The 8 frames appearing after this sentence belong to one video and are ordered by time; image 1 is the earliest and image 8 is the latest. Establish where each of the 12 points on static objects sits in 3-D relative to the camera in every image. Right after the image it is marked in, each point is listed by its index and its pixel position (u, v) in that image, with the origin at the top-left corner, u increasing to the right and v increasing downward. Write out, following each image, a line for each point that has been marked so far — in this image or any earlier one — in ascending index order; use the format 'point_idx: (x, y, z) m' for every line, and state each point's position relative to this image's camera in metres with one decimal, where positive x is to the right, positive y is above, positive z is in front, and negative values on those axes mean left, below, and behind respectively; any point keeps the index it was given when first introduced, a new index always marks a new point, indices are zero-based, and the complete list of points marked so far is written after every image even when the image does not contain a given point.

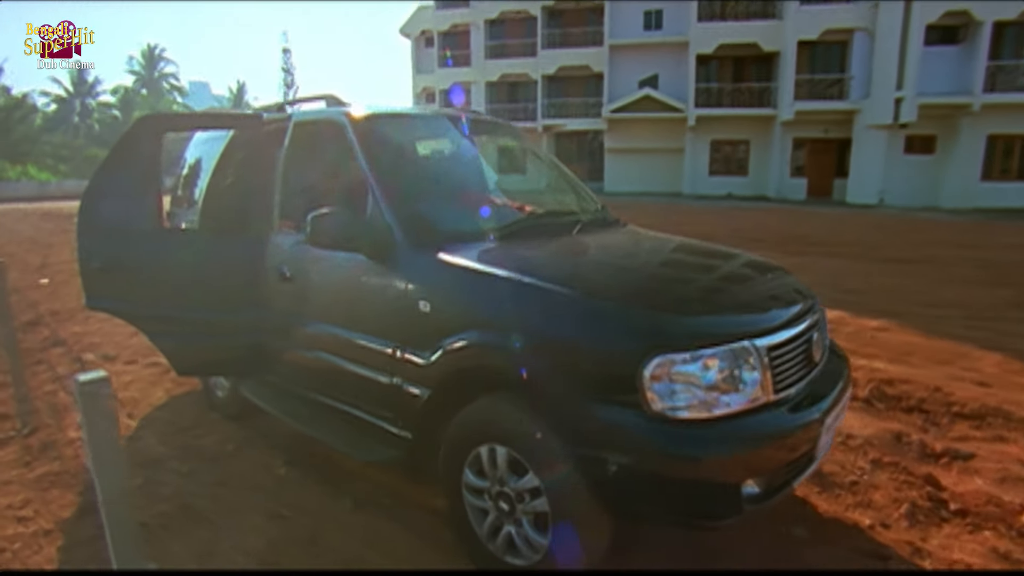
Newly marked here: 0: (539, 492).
0: (+0.1, -0.9, +2.8) m
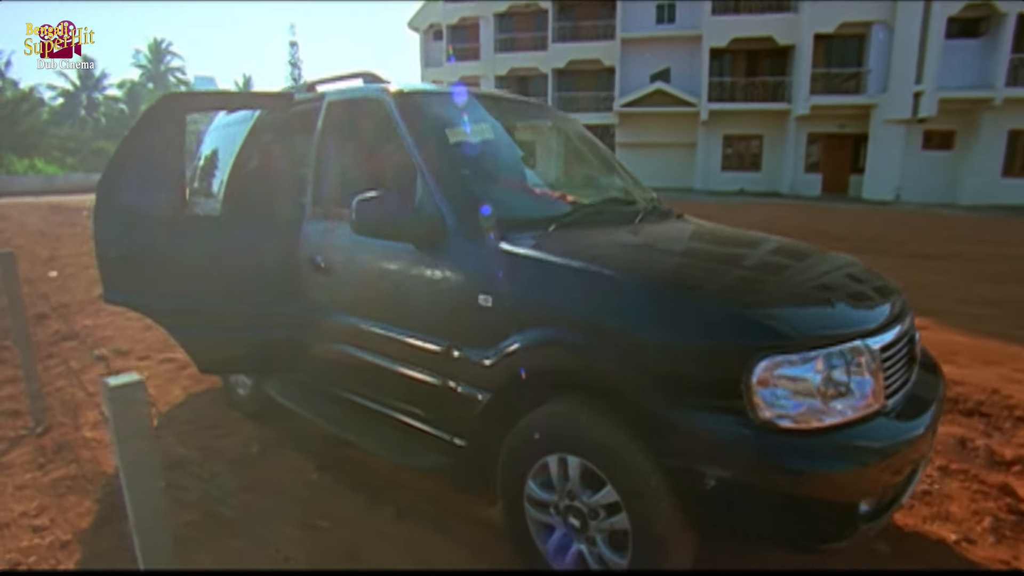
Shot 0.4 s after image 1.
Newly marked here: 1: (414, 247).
0: (+0.4, -0.9, +2.5) m
1: (-0.5, +0.2, +3.1) m
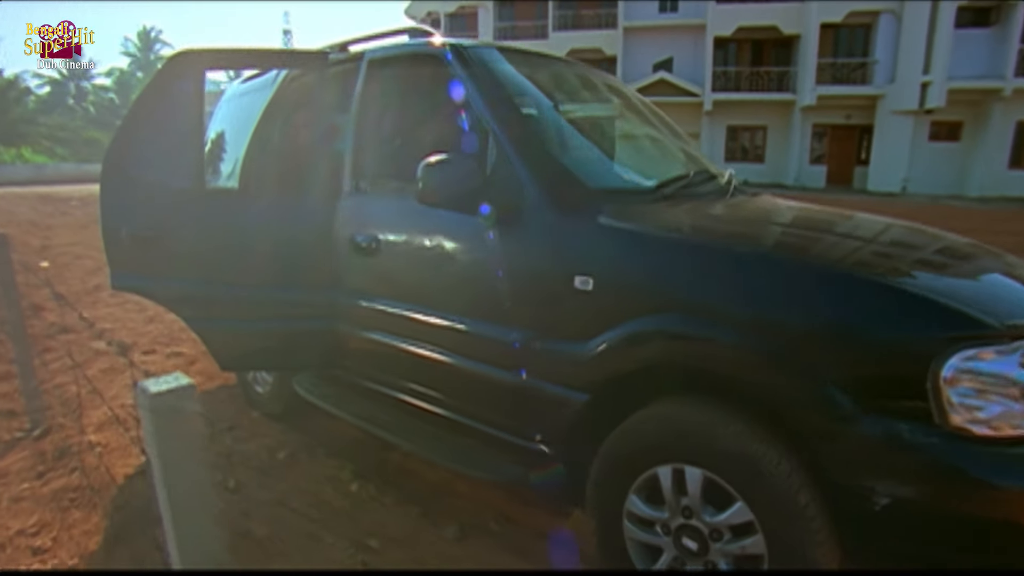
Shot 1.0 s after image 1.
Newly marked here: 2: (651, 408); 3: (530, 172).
0: (+0.8, -0.8, +2.1) m
1: (-0.1, +0.3, +2.6) m
2: (+0.5, -0.4, +2.3) m
3: (+0.1, +0.5, +2.6) m
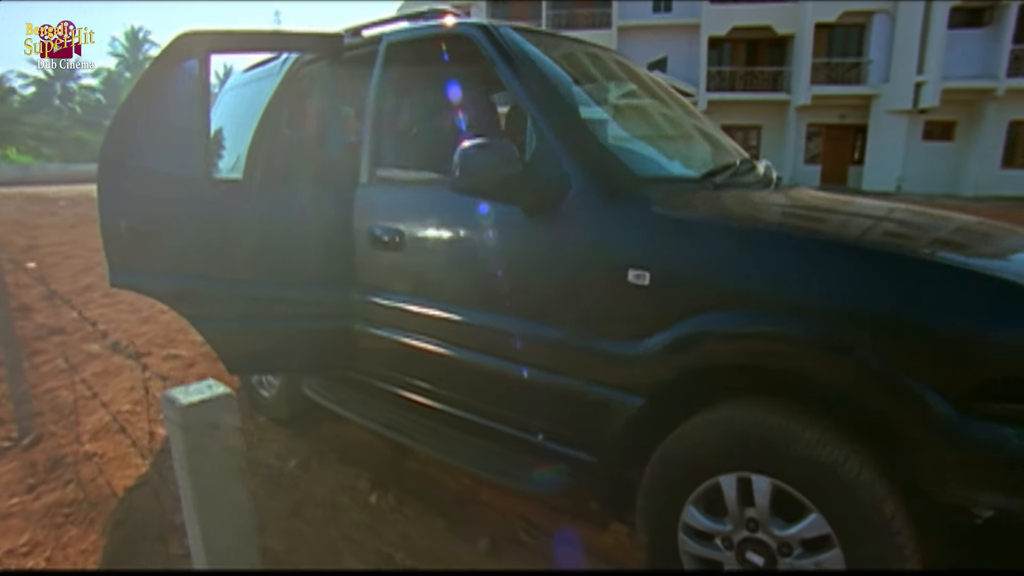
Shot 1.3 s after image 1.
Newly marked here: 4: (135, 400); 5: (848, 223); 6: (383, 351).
0: (+1.0, -0.8, +1.9) m
1: (0.0, +0.3, +2.5) m
2: (+0.7, -0.4, +2.1) m
3: (+0.2, +0.5, +2.4) m
4: (-2.6, -0.8, +4.4) m
5: (+1.2, +0.3, +2.3) m
6: (-0.6, -0.3, +3.1) m
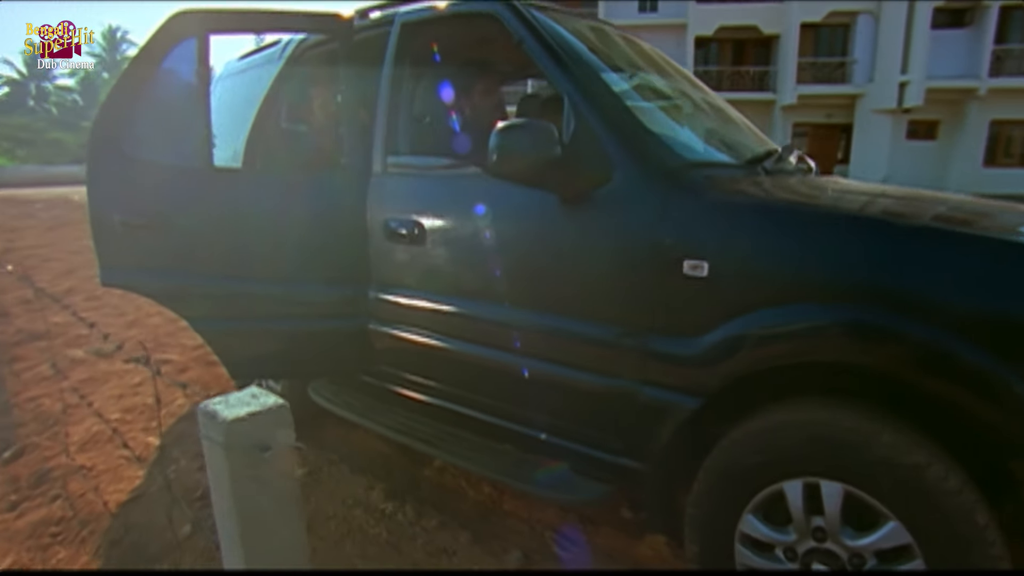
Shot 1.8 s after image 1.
0: (+1.1, -0.8, +1.8) m
1: (+0.2, +0.3, +2.3) m
2: (+0.8, -0.4, +2.0) m
3: (+0.4, +0.5, +2.2) m
4: (-2.6, -0.8, +4.1) m
5: (+1.4, +0.3, +2.1) m
6: (-0.5, -0.3, +2.9) m
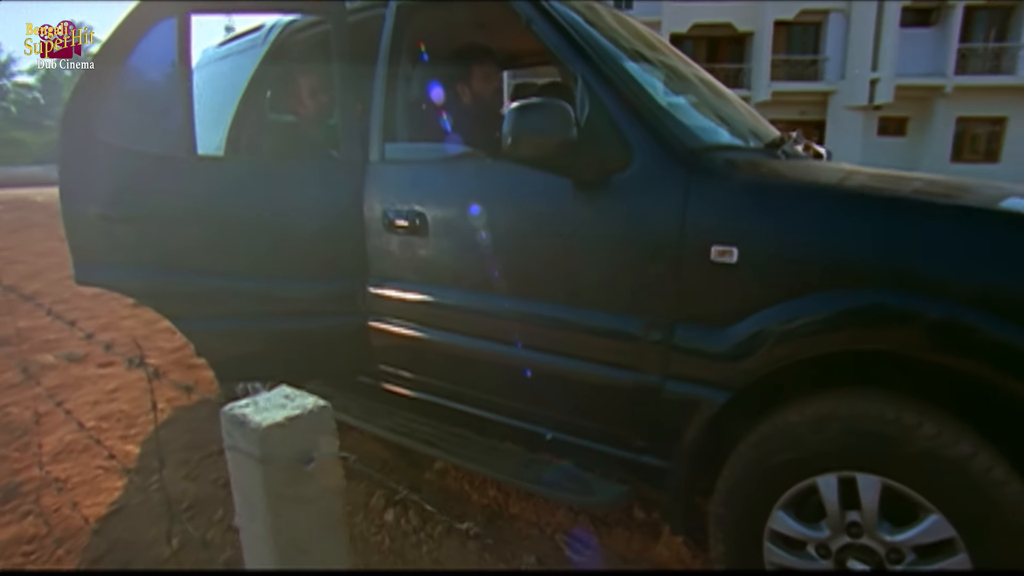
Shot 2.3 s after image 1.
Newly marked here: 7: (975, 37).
0: (+1.2, -0.7, +1.7) m
1: (+0.2, +0.4, +2.2) m
2: (+0.9, -0.3, +1.9) m
3: (+0.4, +0.6, +2.1) m
4: (-2.6, -0.8, +3.9) m
5: (+1.4, +0.3, +2.1) m
6: (-0.5, -0.3, +2.7) m
7: (+14.7, +8.0, +19.6) m
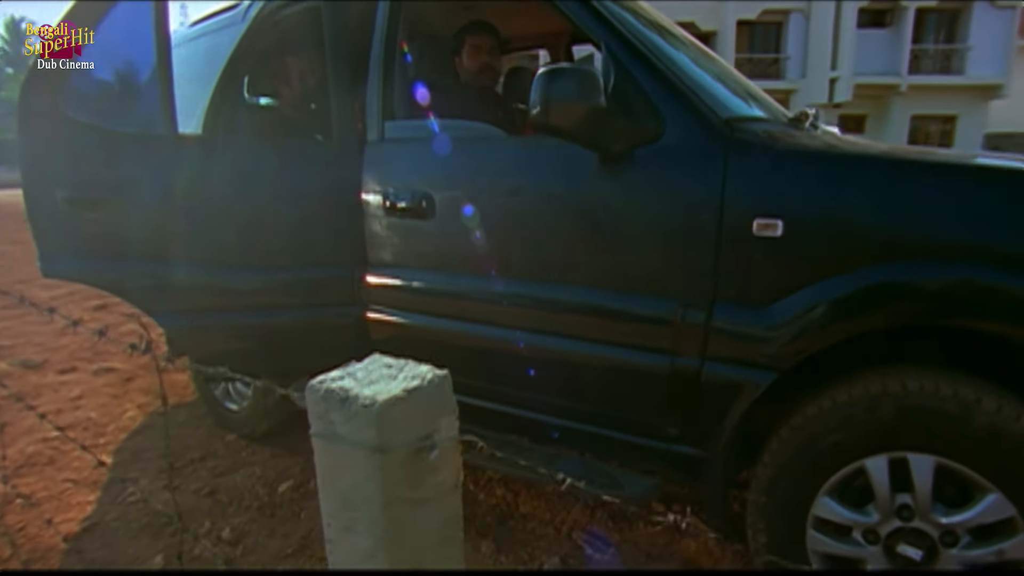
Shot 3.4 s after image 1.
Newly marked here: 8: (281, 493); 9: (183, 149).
0: (+1.3, -0.6, +1.6) m
1: (+0.3, +0.4, +2.0) m
2: (+1.0, -0.3, +1.8) m
3: (+0.5, +0.6, +2.0) m
4: (-2.6, -0.8, +3.6) m
5: (+1.5, +0.4, +2.0) m
6: (-0.5, -0.2, +2.6) m
7: (+13.6, +8.2, +20.3) m
8: (-1.0, -0.9, +2.8) m
9: (-1.4, +0.6, +2.7) m
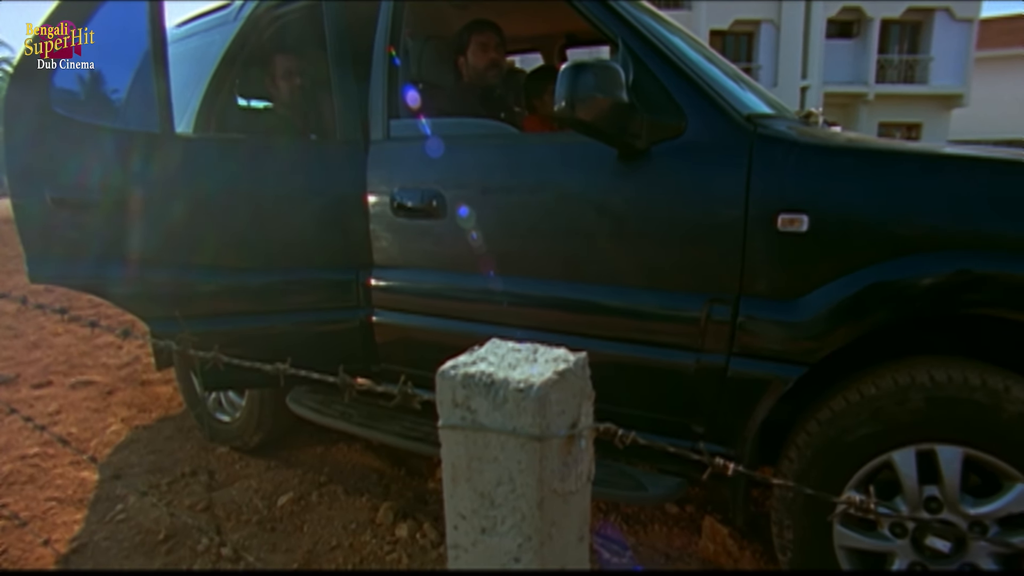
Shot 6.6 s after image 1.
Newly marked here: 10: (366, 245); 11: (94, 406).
0: (+1.4, -0.6, +1.6) m
1: (+0.3, +0.4, +2.0) m
2: (+1.1, -0.3, +1.8) m
3: (+0.5, +0.6, +2.0) m
4: (-2.6, -0.8, +3.4) m
5: (+1.5, +0.4, +2.0) m
6: (-0.4, -0.2, +2.5) m
7: (+12.8, +8.1, +20.9) m
8: (-1.0, -0.9, +2.7) m
9: (-1.4, +0.6, +2.6) m
10: (-0.6, +0.2, +2.6) m
11: (-2.6, -0.7, +3.9) m
